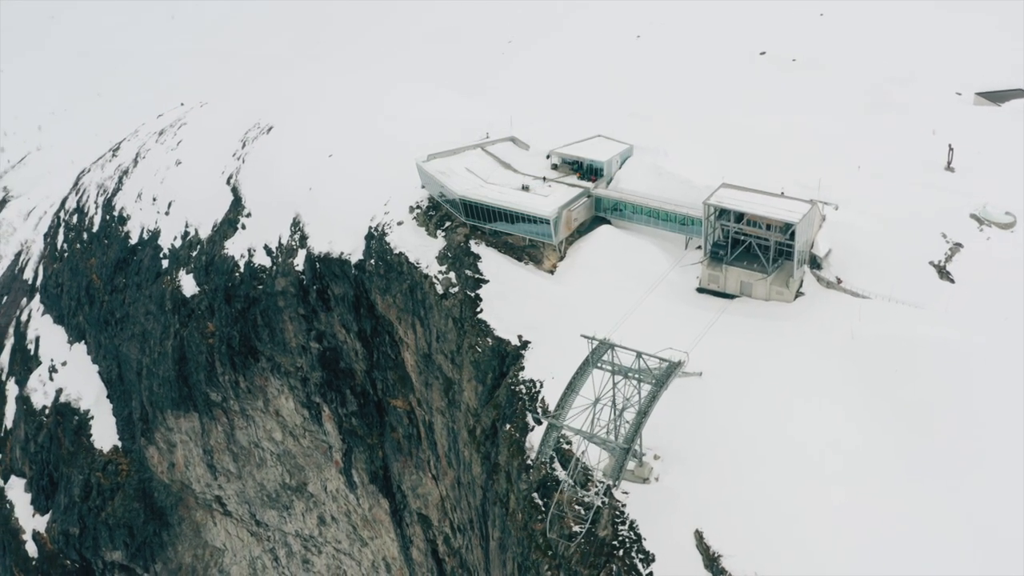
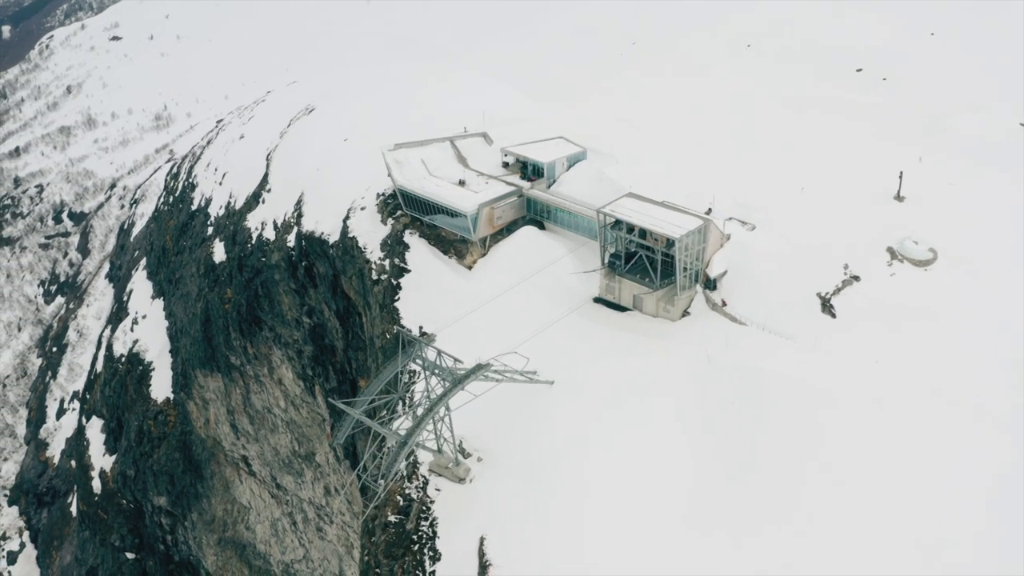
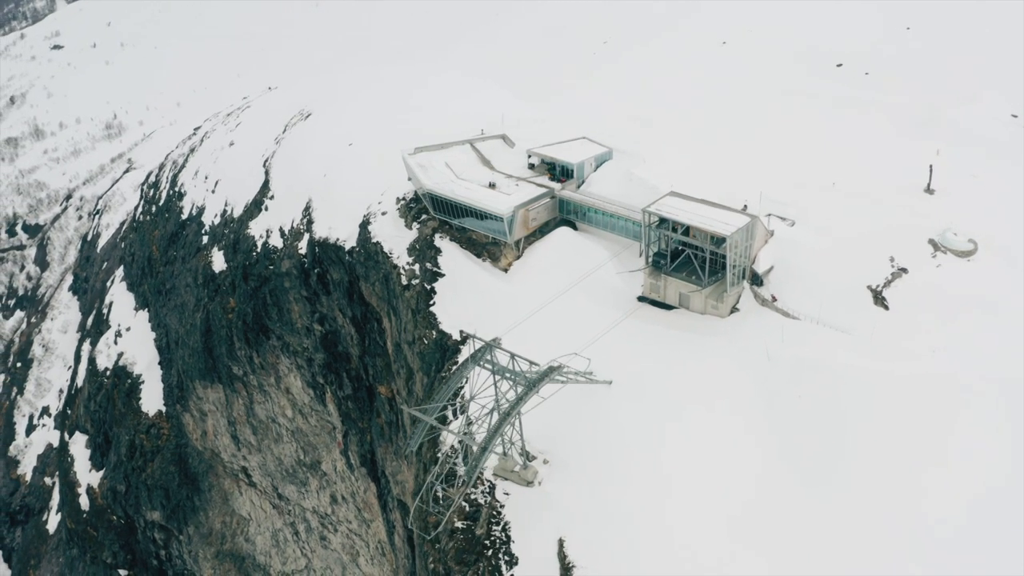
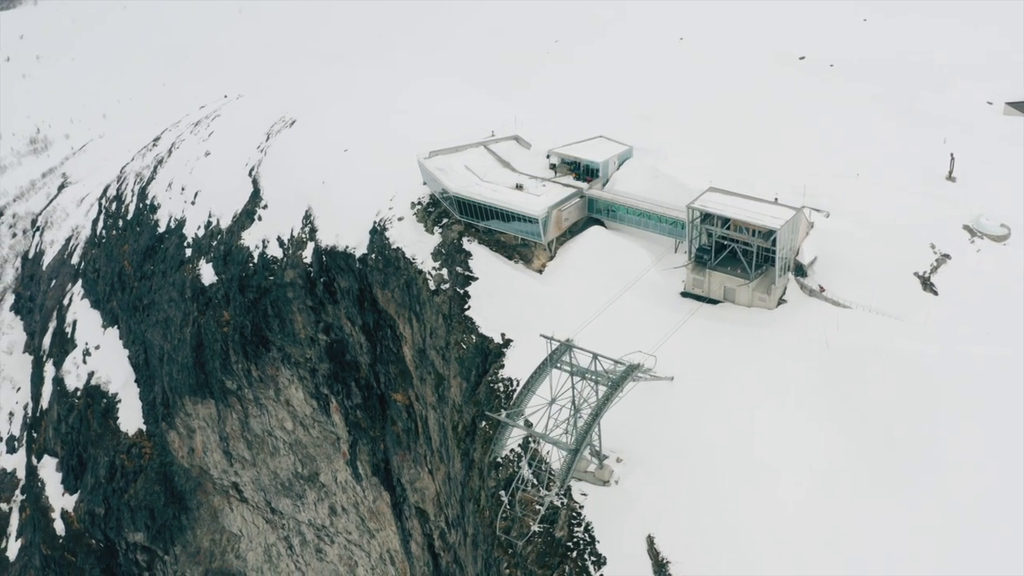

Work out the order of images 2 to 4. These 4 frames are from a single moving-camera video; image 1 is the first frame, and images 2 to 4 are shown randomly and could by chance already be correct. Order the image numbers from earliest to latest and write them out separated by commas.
4, 3, 2
